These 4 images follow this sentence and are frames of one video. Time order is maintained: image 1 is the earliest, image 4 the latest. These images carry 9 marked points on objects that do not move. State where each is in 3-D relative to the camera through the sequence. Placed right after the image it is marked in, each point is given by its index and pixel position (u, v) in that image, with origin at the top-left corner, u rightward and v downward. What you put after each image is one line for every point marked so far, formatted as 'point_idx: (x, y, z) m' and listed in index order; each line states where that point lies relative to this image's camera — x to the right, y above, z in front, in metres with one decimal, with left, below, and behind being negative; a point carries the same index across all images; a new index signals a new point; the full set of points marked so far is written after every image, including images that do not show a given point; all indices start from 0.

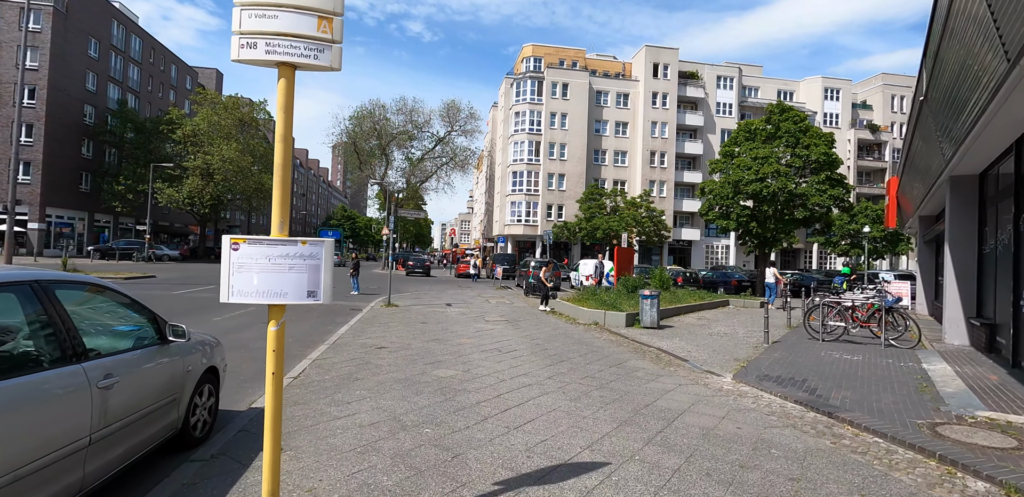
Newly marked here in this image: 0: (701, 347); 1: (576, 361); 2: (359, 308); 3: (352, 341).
0: (+3.7, -1.9, +9.9) m
1: (+1.0, -1.8, +8.1) m
2: (-4.9, -2.0, +16.7) m
3: (-3.0, -1.8, +9.8) m
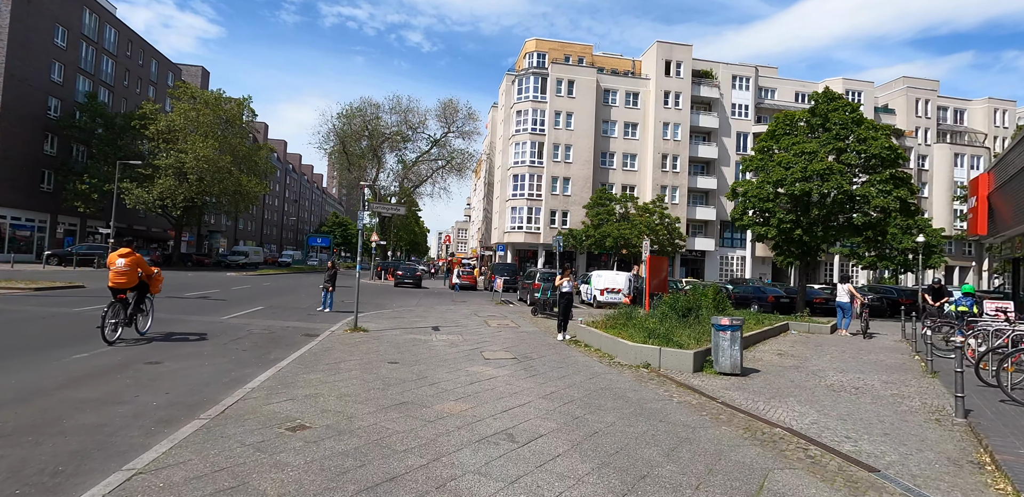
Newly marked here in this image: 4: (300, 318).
0: (+3.9, -2.0, +5.7) m
1: (+1.3, -1.8, +3.9) m
2: (-4.7, -2.1, +12.5) m
3: (-2.8, -1.8, +5.7) m
4: (-6.3, -2.1, +15.1) m
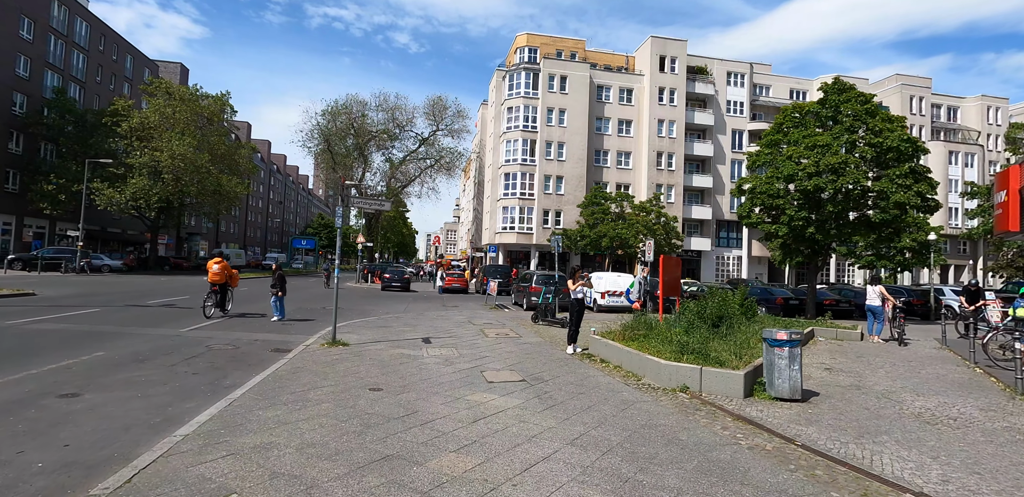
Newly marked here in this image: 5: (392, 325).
0: (+4.1, -2.0, +4.2) m
1: (+1.5, -1.8, +2.4) m
2: (-4.7, -2.1, +10.8) m
3: (-2.6, -1.8, +4.0) m
4: (-6.3, -2.1, +13.3) m
5: (-3.4, -2.2, +14.5) m
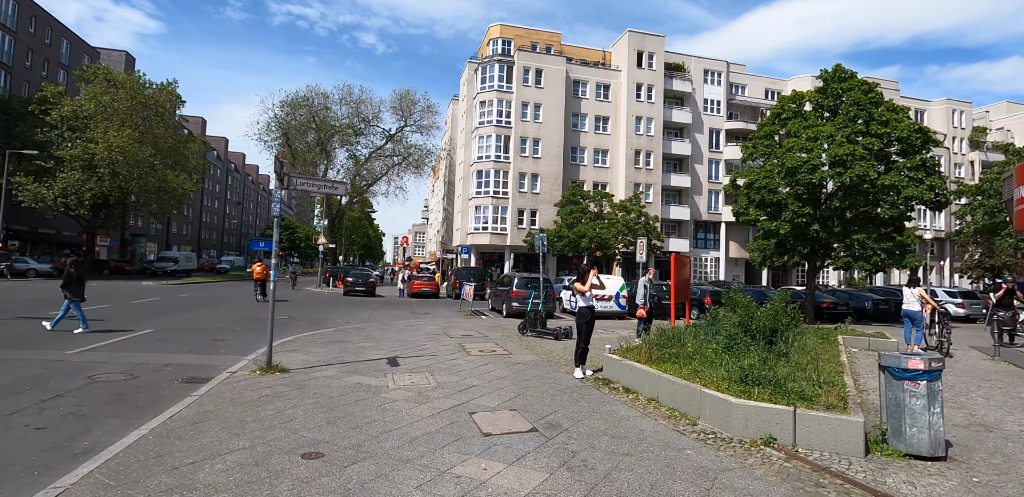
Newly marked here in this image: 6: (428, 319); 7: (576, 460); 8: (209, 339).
0: (+4.4, -1.8, +2.1) m
1: (+1.9, -1.6, +0.1) m
2: (-4.8, -2.0, +8.1) m
3: (-2.3, -1.7, +1.5) m
4: (-6.6, -2.0, +10.5) m
5: (-3.8, -2.1, +11.9) m
6: (-3.0, -2.5, +18.4) m
7: (+0.6, -1.9, +4.6) m
8: (-7.0, -2.1, +11.8) m
